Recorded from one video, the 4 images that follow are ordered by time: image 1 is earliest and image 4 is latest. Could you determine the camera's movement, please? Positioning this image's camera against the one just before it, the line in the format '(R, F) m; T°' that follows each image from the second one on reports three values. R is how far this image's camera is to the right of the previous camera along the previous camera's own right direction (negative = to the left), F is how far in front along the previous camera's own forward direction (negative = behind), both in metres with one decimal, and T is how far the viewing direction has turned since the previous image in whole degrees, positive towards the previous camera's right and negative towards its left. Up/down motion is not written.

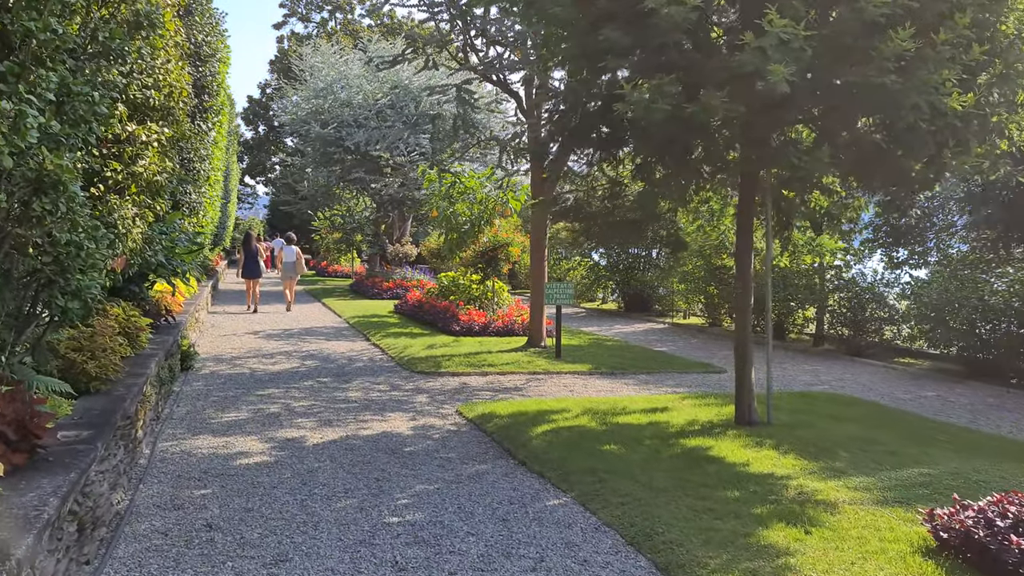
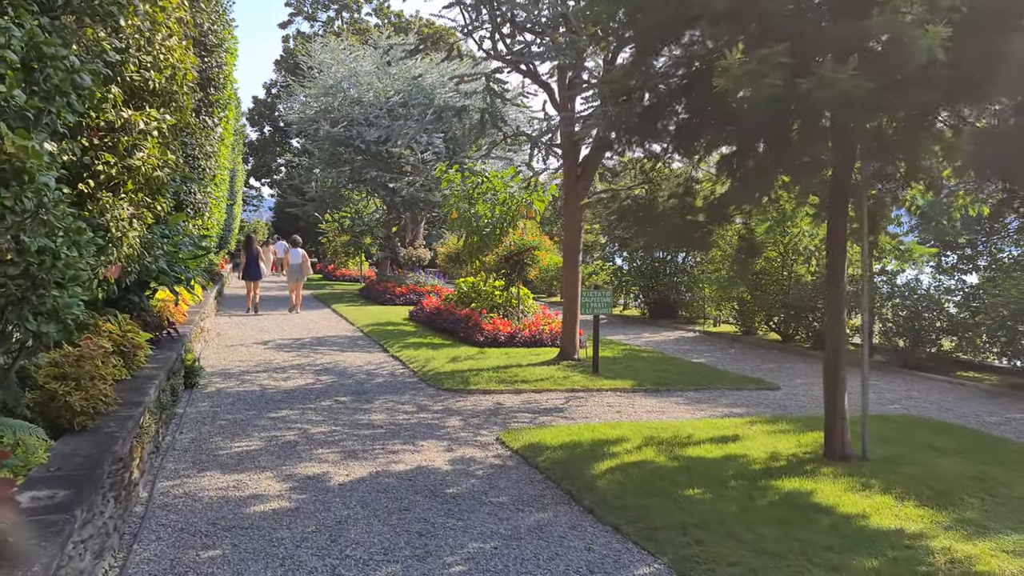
(-0.3, +0.7) m; 0°
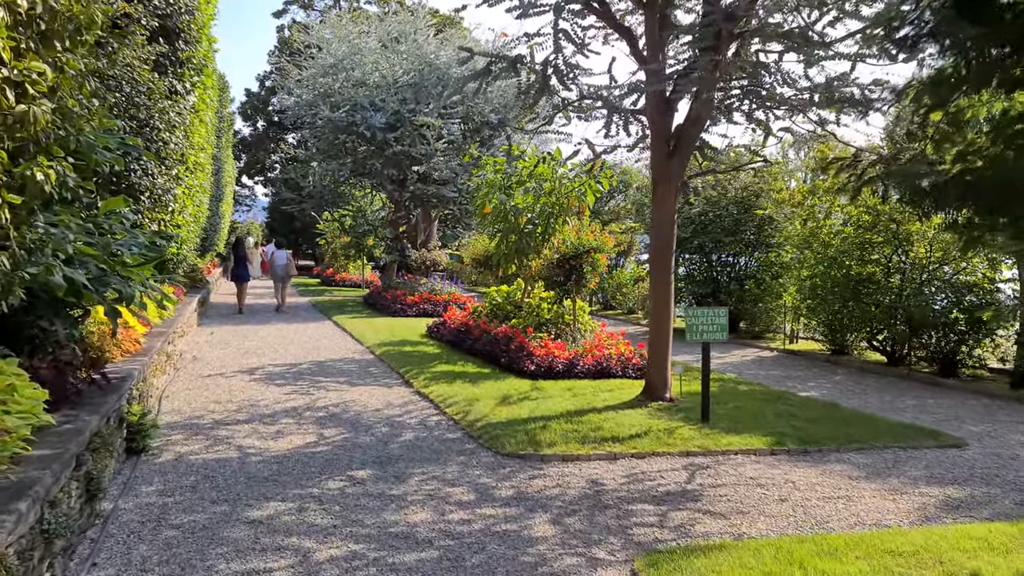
(-0.5, +2.1) m; 0°
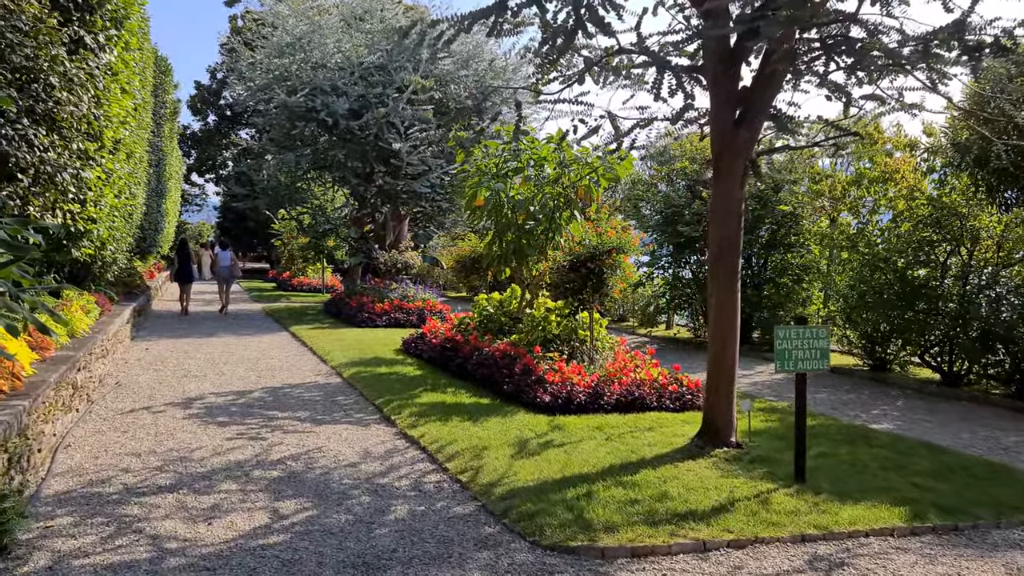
(-0.3, +1.5) m; +3°
